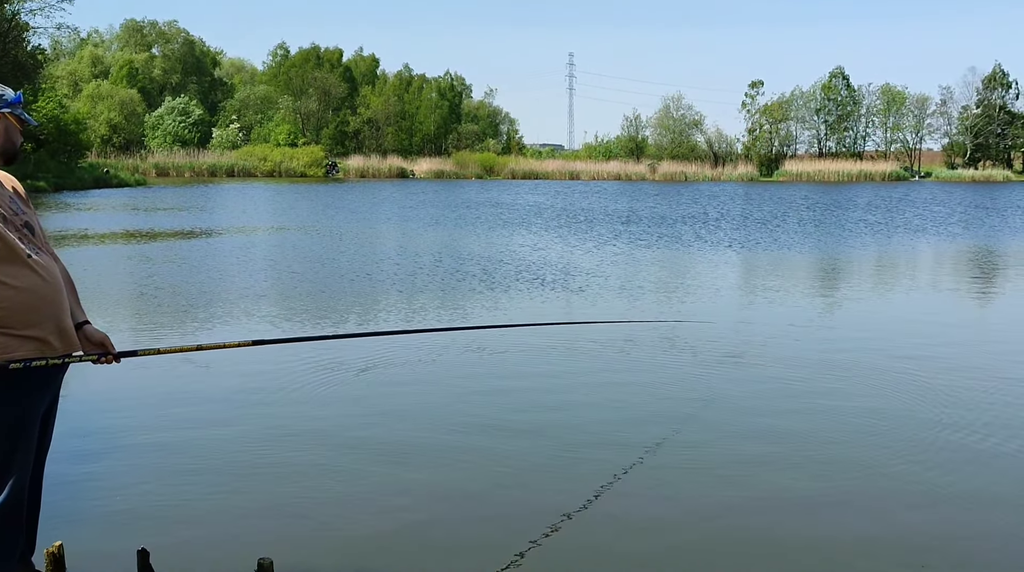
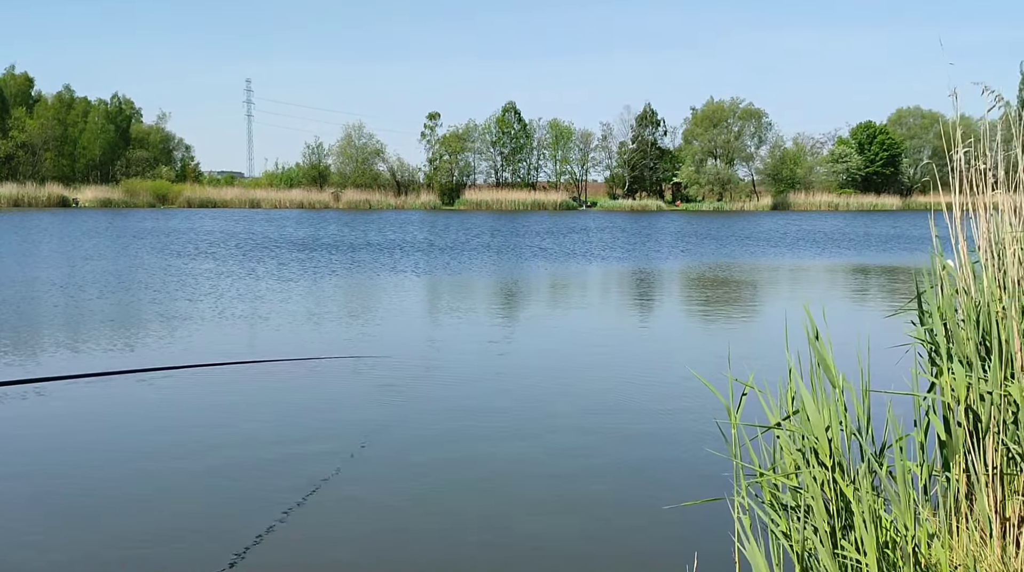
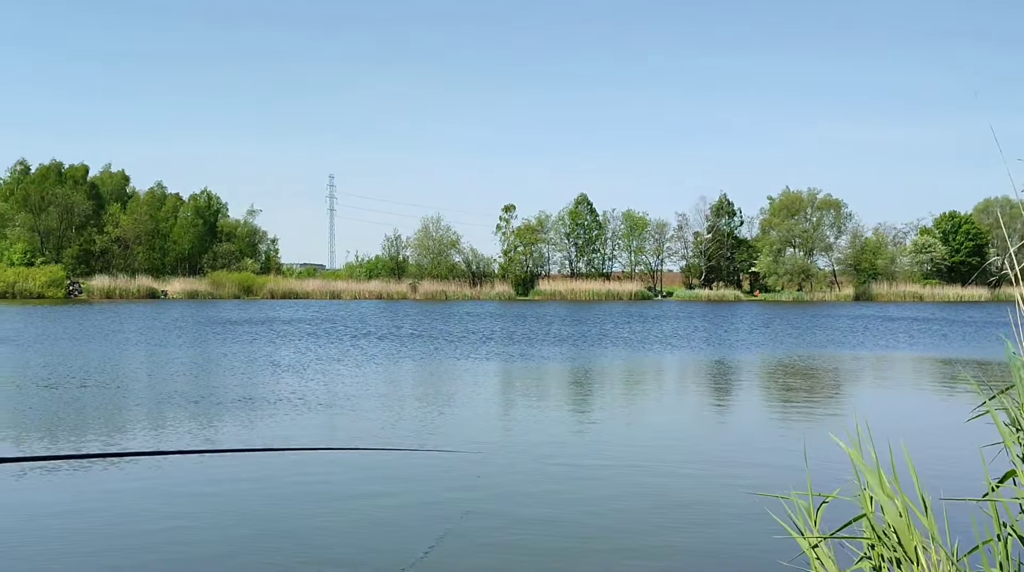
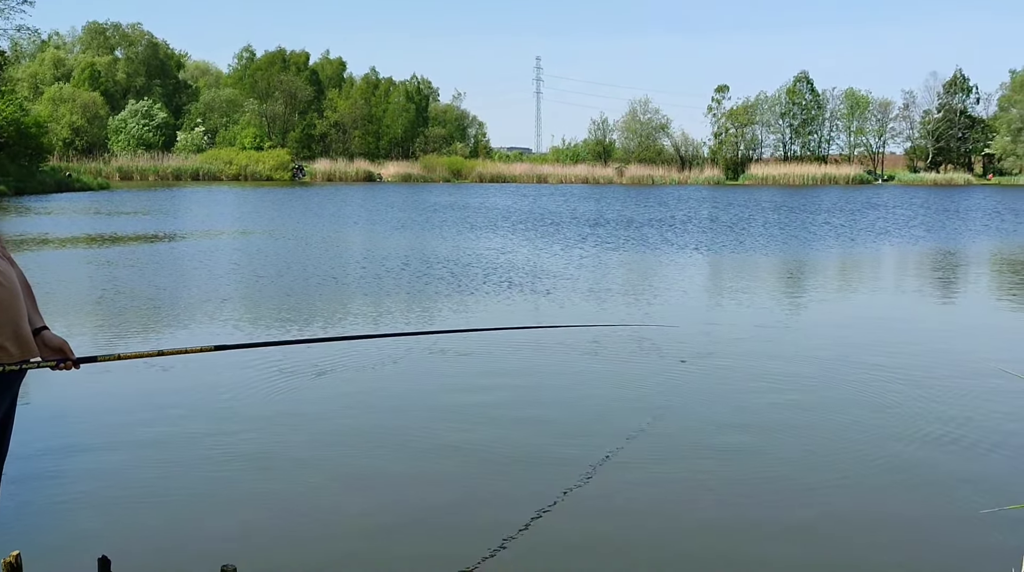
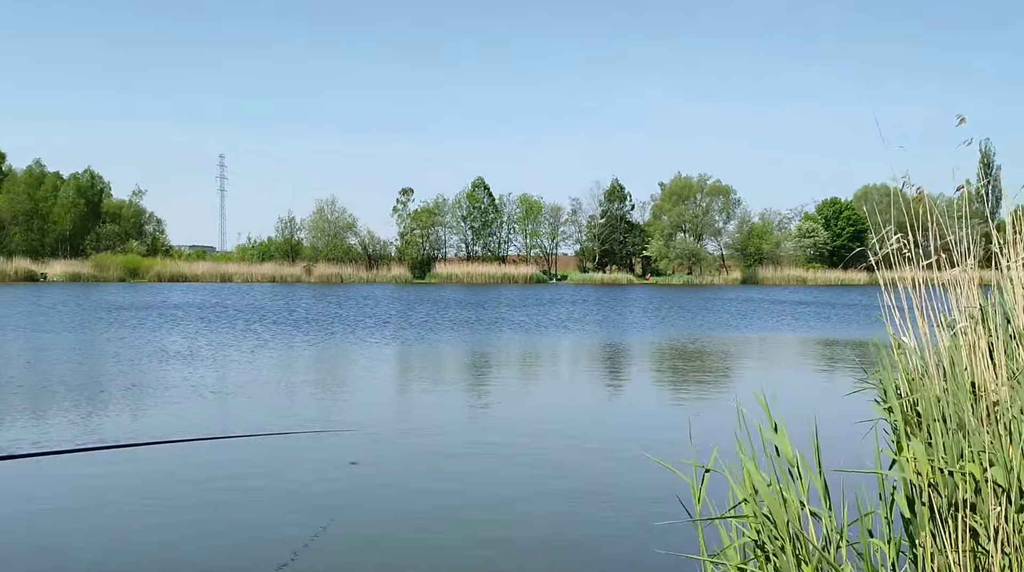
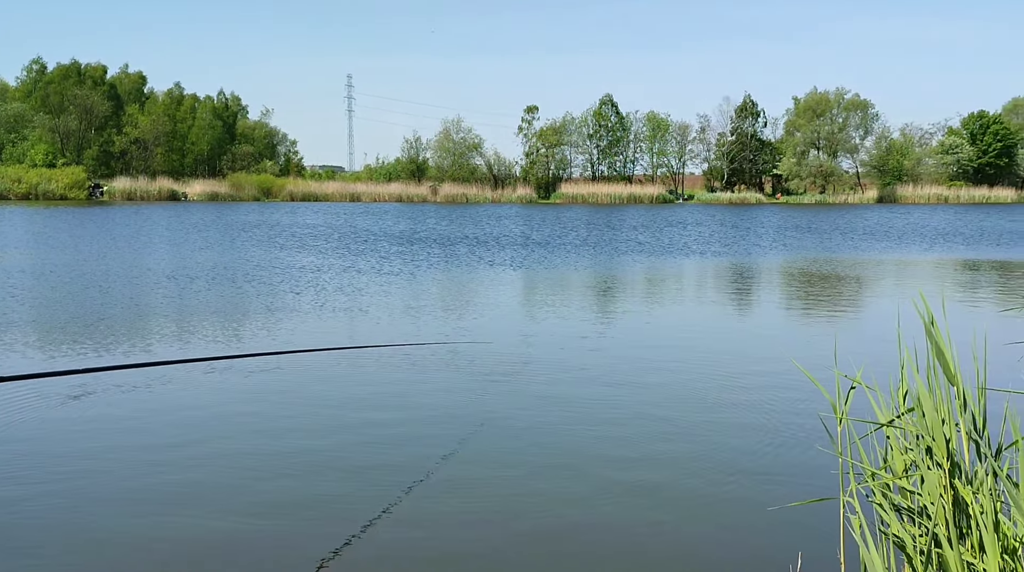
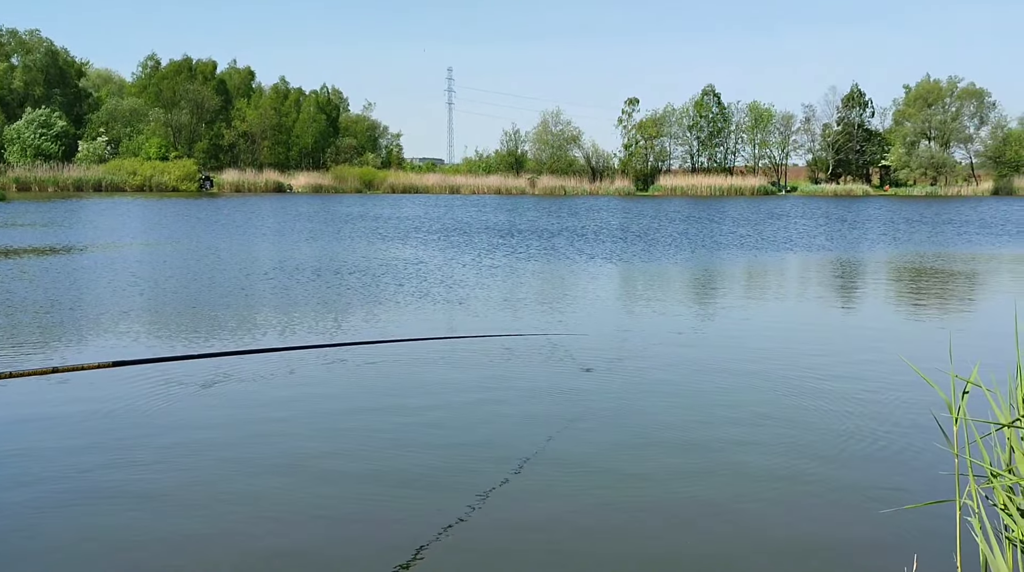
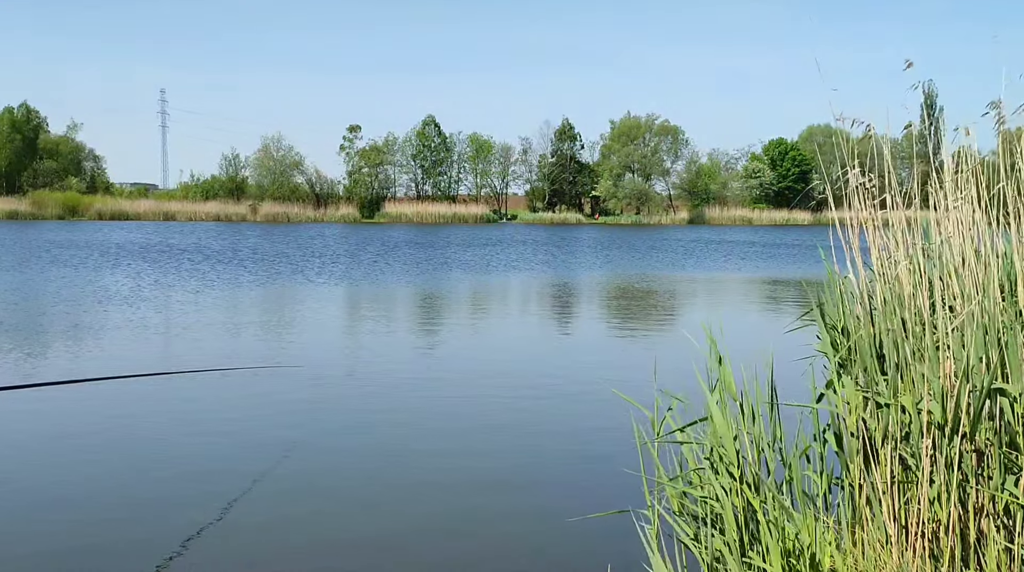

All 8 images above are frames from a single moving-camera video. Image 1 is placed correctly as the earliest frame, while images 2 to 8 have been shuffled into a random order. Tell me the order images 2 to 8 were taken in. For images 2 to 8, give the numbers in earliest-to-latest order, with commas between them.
4, 7, 6, 2, 8, 5, 3
